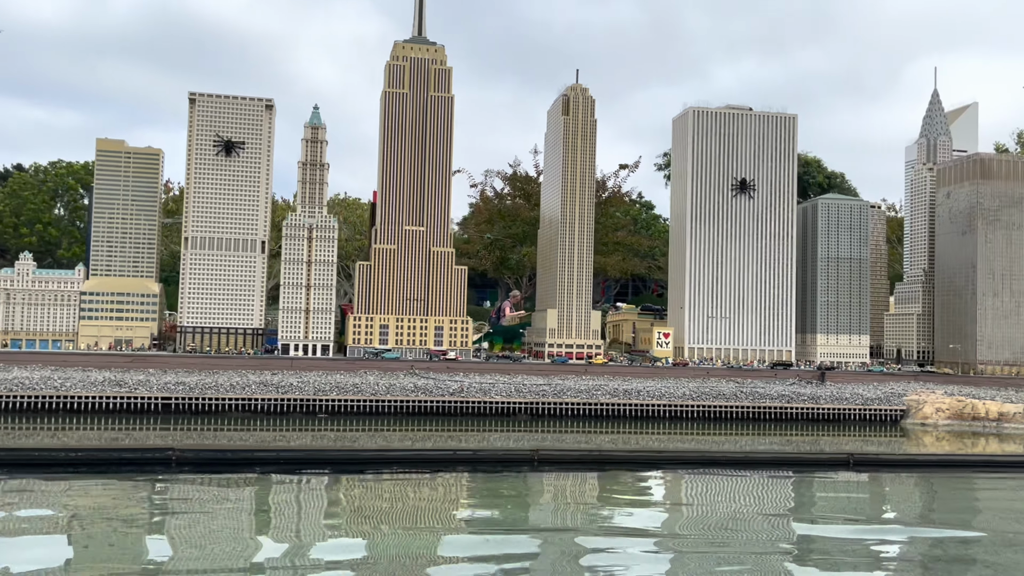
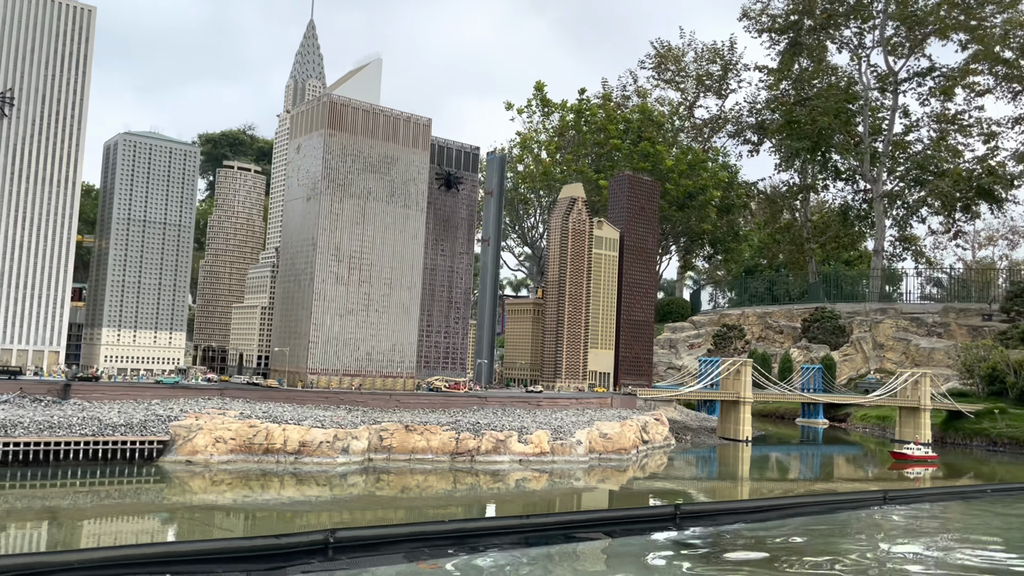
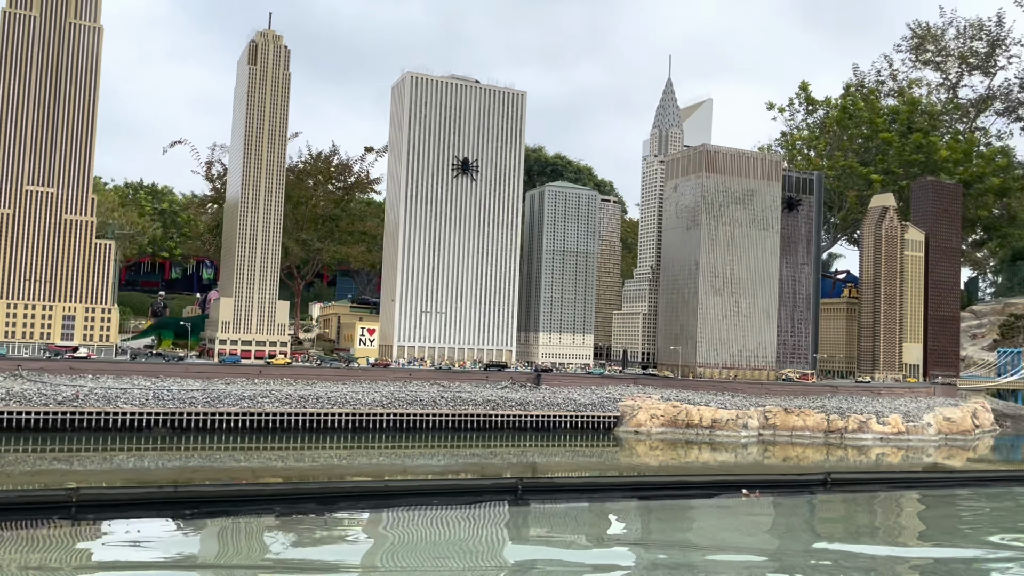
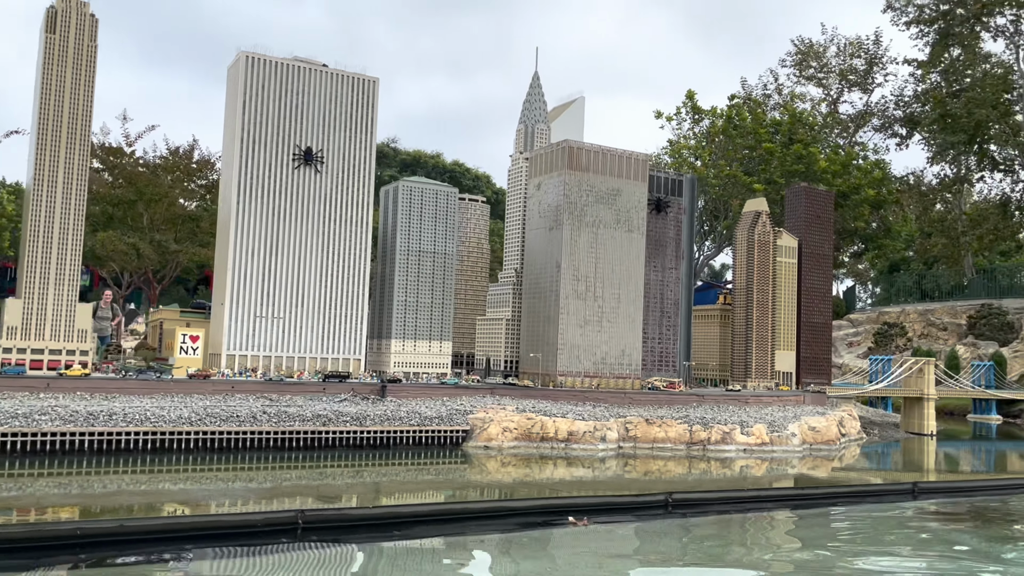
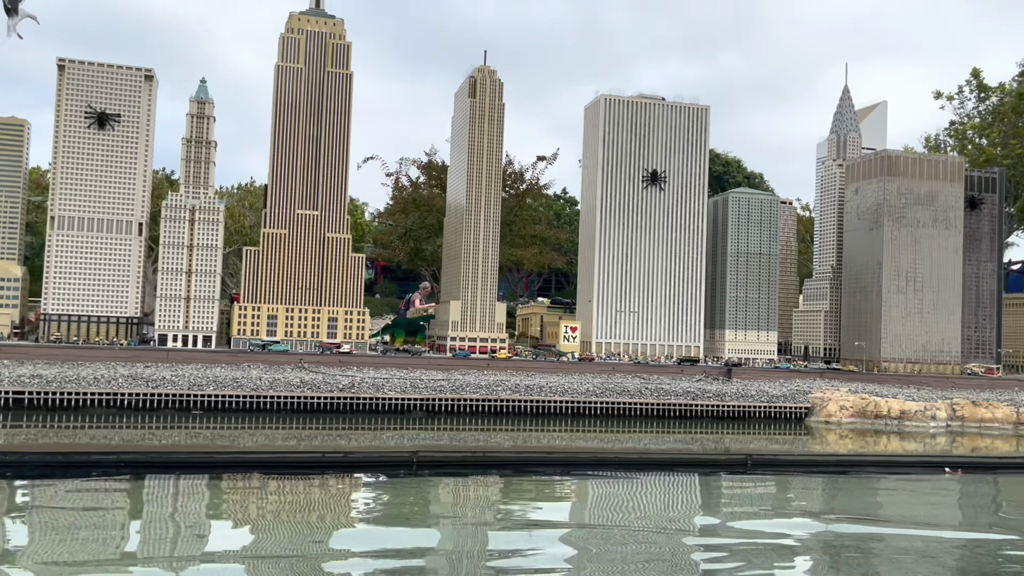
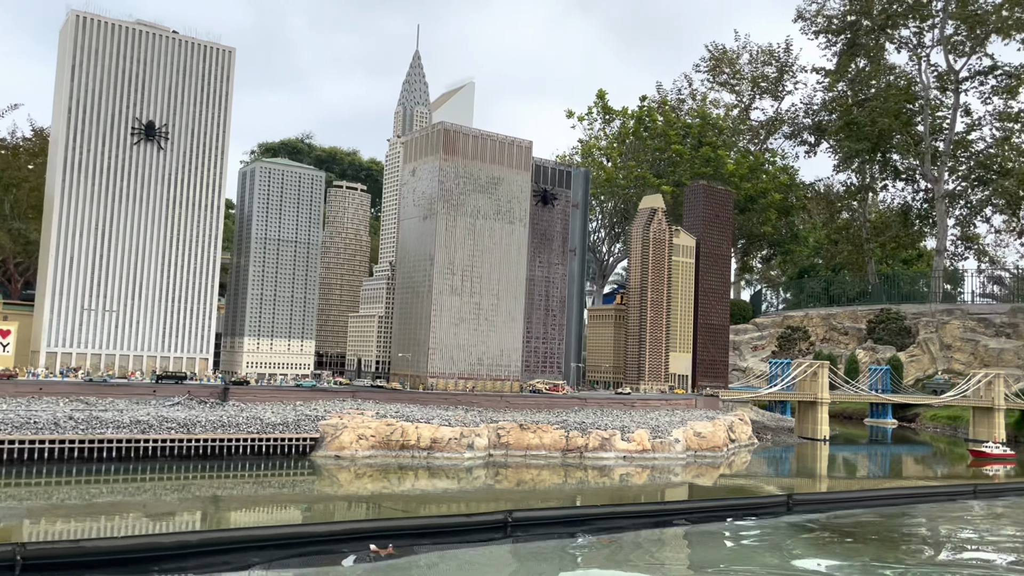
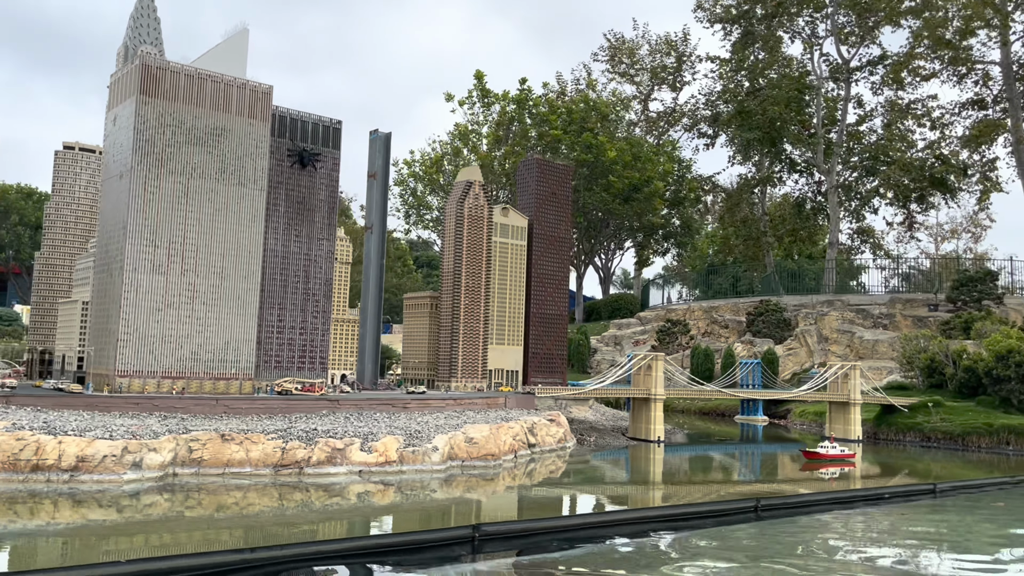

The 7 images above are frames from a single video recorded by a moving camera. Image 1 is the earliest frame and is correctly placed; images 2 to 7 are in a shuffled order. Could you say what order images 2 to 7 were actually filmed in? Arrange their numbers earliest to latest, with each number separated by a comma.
5, 3, 4, 6, 2, 7
